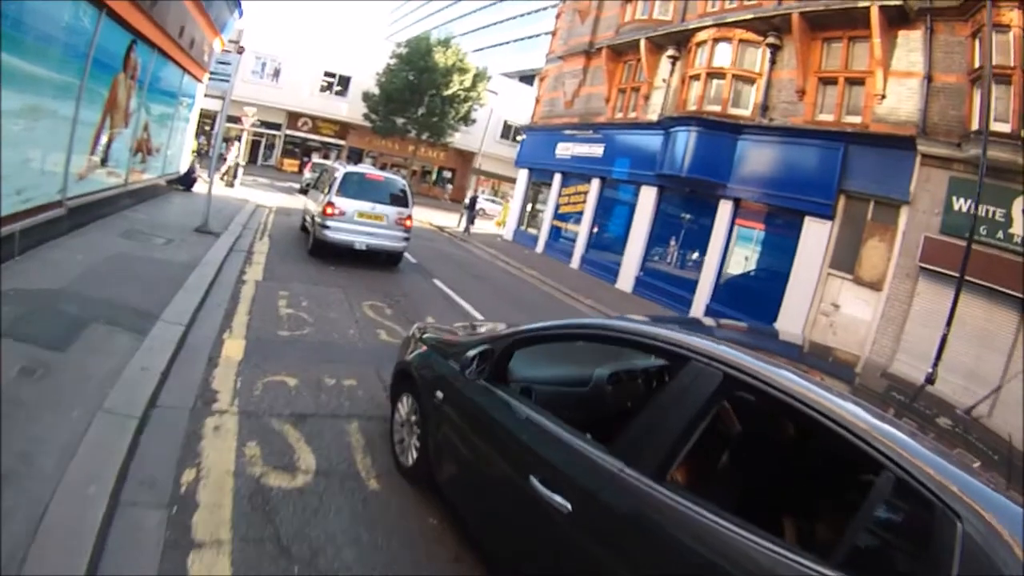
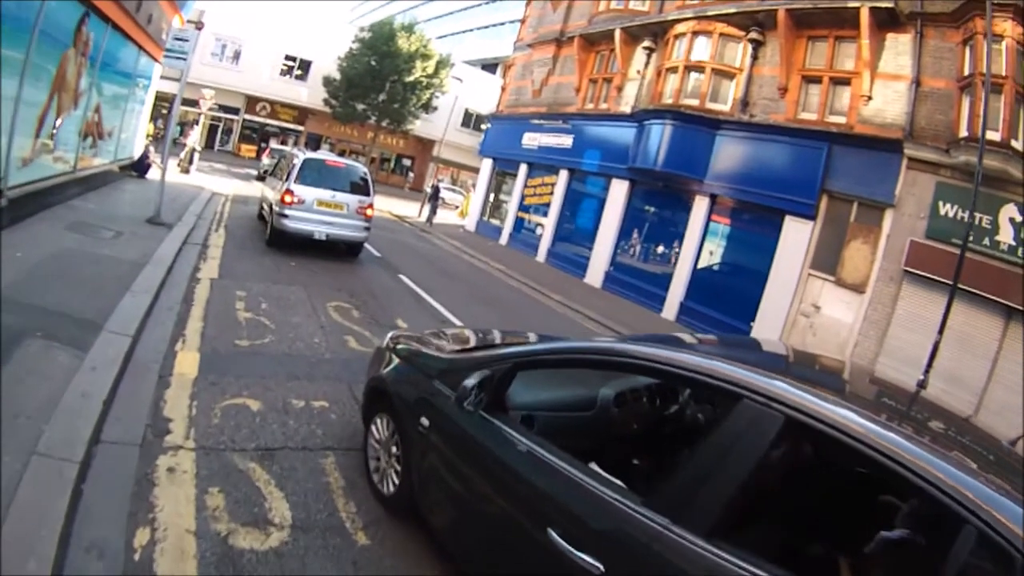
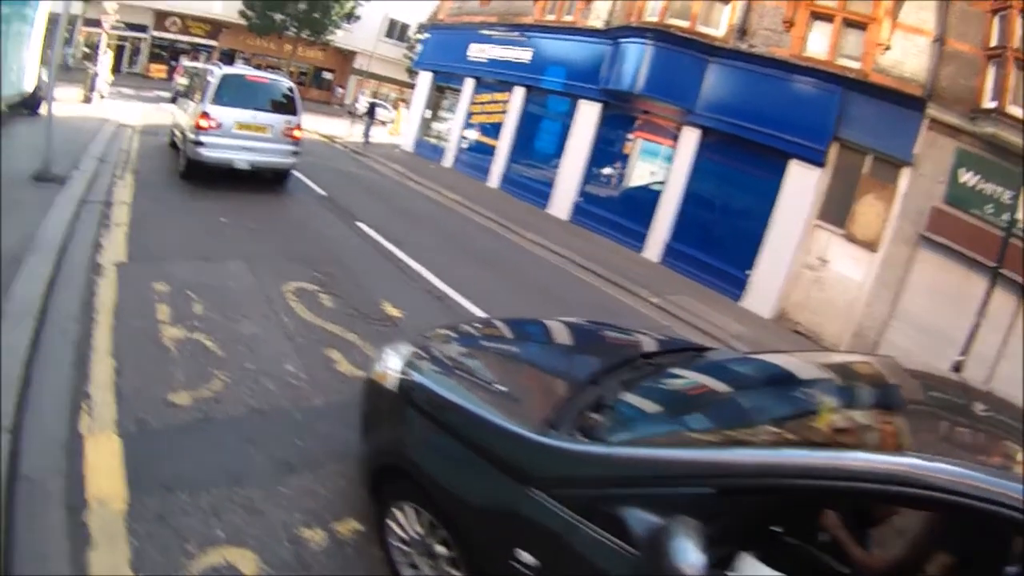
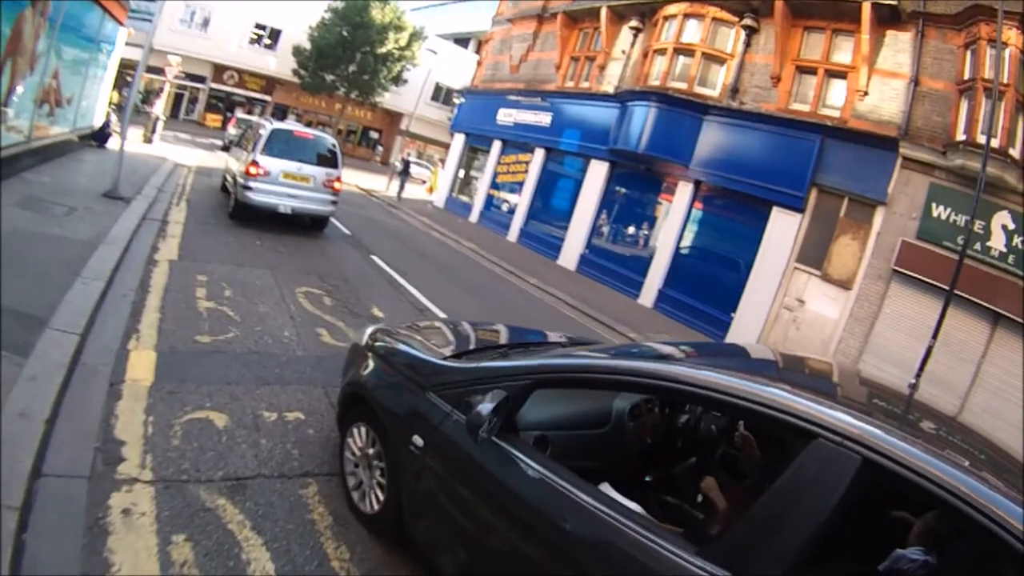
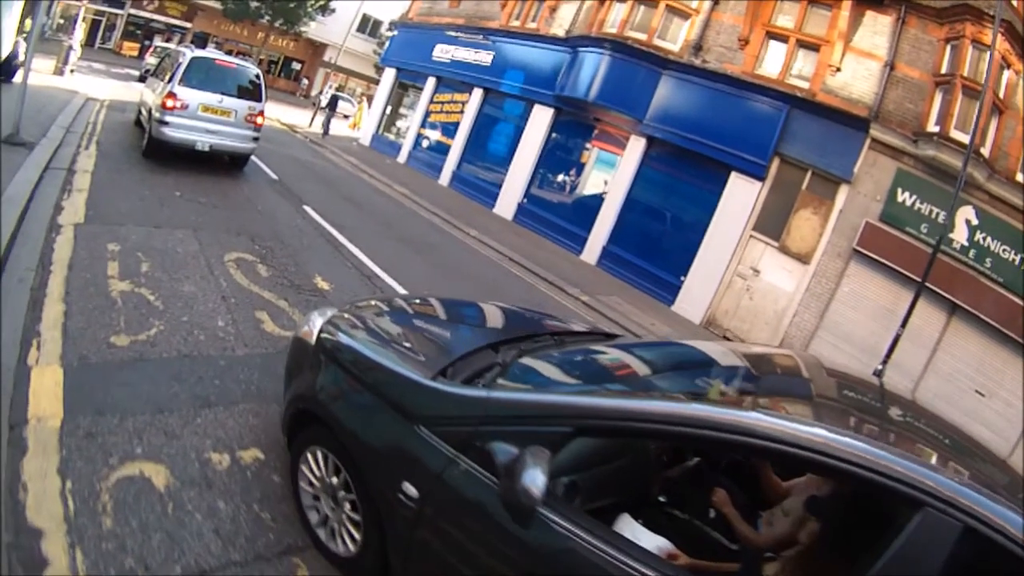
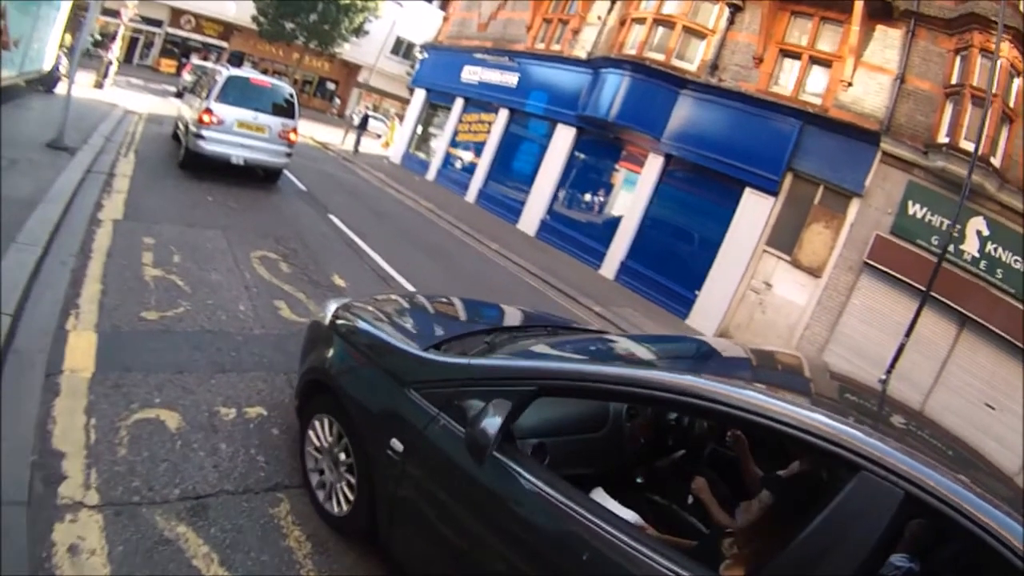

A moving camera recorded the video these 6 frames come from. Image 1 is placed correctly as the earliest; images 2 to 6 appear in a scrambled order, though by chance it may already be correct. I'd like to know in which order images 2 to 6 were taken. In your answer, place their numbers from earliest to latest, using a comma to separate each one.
2, 4, 6, 5, 3
